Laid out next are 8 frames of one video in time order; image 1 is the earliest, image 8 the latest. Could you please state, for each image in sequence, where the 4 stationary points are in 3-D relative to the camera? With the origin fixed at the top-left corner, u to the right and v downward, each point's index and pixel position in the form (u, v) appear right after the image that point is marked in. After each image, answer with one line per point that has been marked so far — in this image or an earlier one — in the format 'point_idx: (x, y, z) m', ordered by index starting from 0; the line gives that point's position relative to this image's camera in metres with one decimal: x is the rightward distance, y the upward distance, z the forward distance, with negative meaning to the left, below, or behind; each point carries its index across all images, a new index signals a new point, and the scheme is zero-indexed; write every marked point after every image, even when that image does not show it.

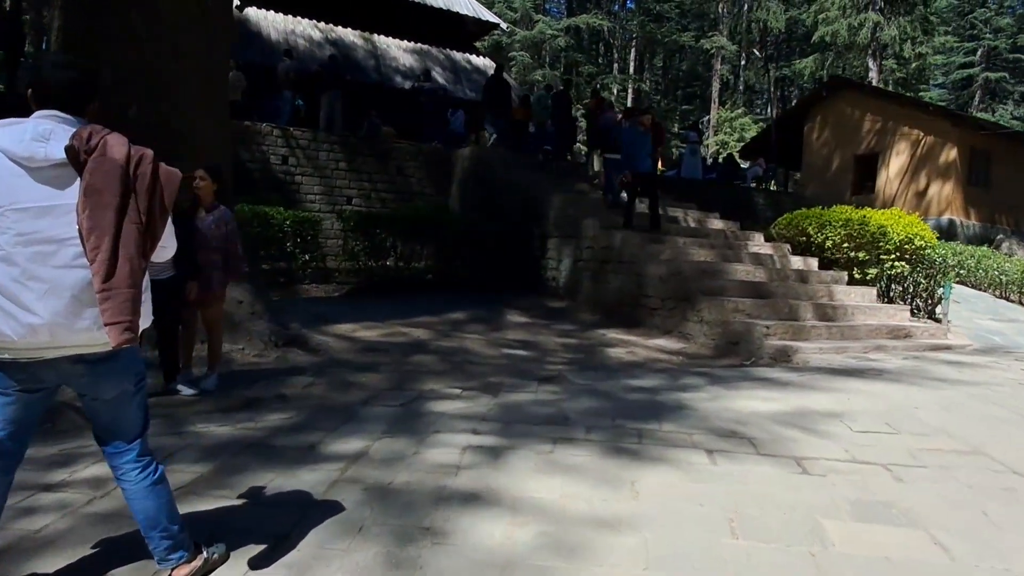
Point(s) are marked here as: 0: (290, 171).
0: (-4.6, +2.4, +15.1) m
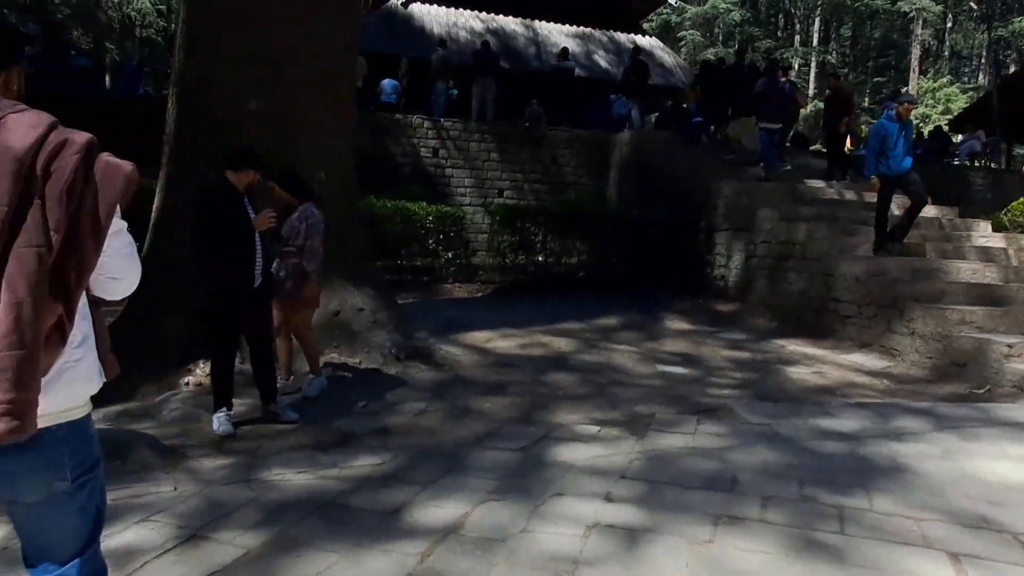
0: (-1.4, +2.5, +14.6) m
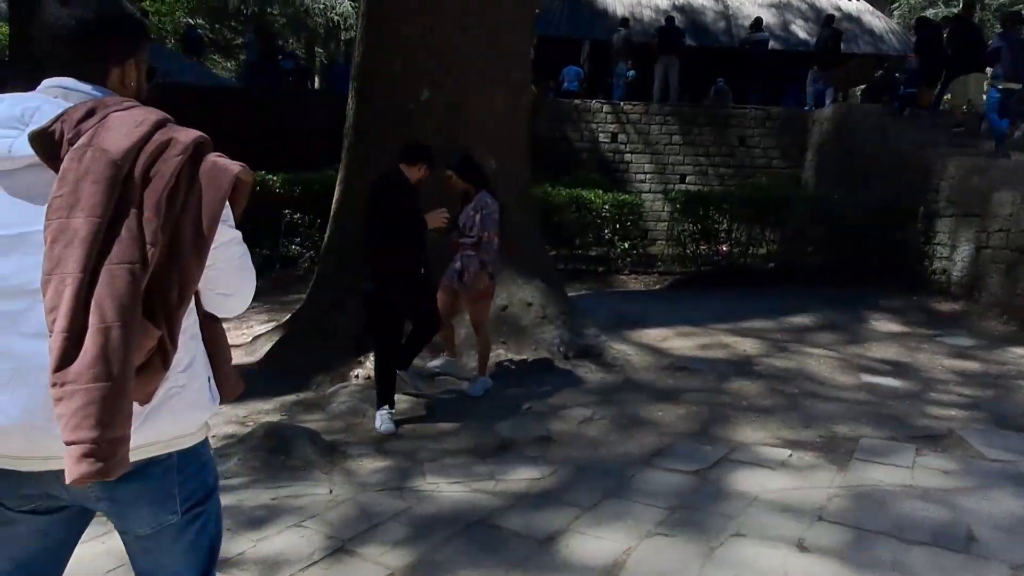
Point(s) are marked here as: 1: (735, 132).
0: (+2.1, +2.7, +14.1) m
1: (+4.3, +3.0, +14.0) m
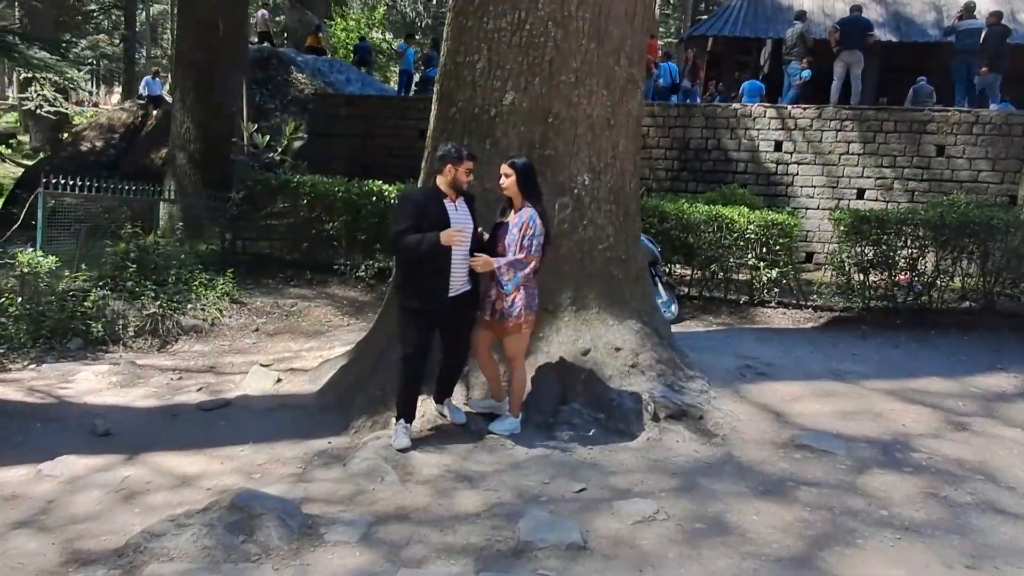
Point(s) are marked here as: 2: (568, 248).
0: (+4.6, +2.2, +12.3) m
1: (+6.7, +2.4, +11.7) m
2: (+0.4, +0.3, +5.4) m
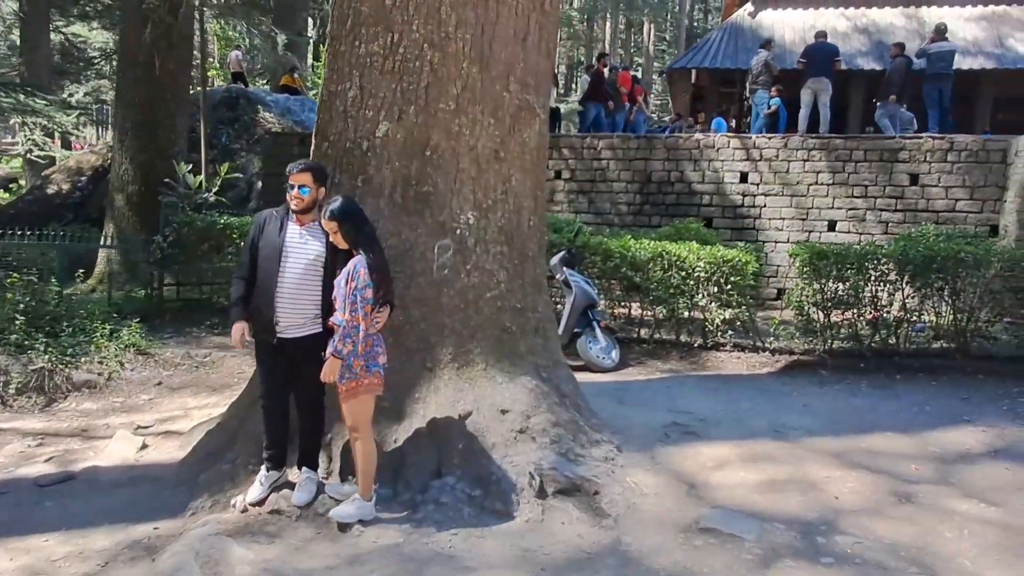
0: (+3.8, +1.5, +11.7) m
1: (+5.9, +1.8, +11.1) m
2: (-0.4, -0.1, +4.7) m
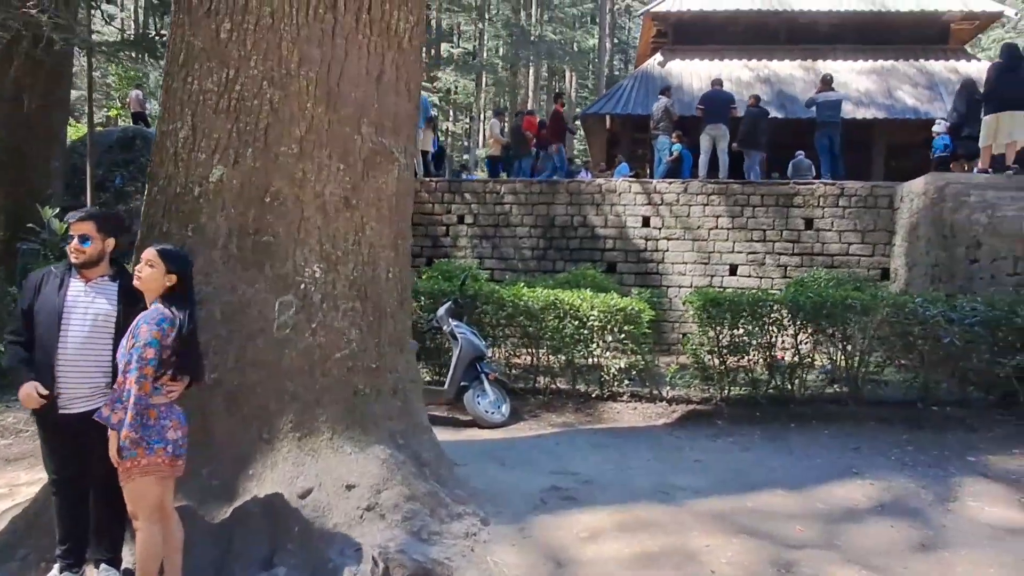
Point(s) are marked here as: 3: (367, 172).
0: (+2.2, +0.8, +11.6) m
1: (+4.4, +1.1, +11.3) m
2: (-1.3, -0.4, +4.2) m
3: (-0.9, +0.7, +4.5) m
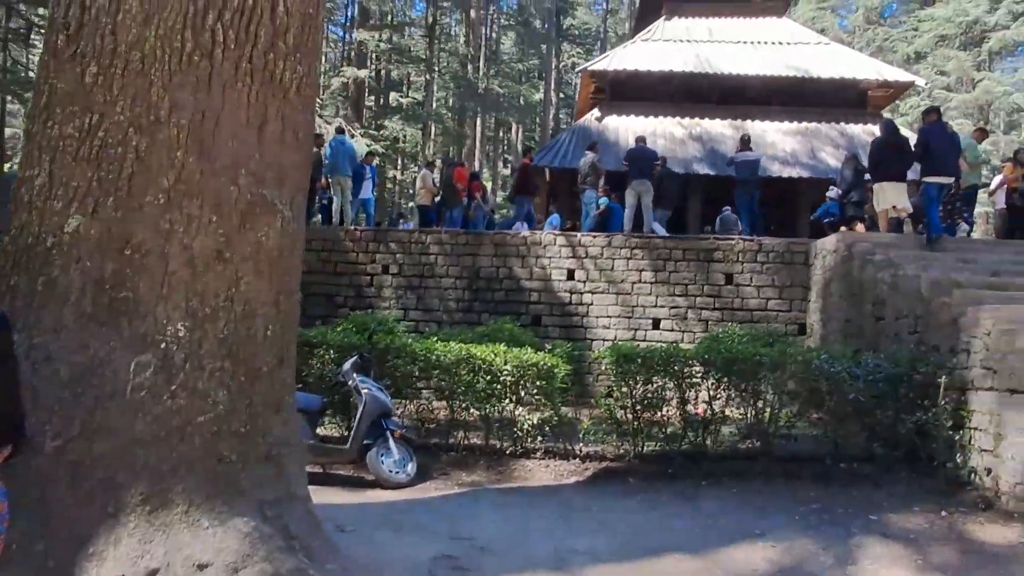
0: (+1.0, 0.0, +11.6) m
1: (+3.2, +0.3, +11.4) m
2: (-2.0, -0.7, +3.9) m
3: (-1.6, +0.4, +4.3) m
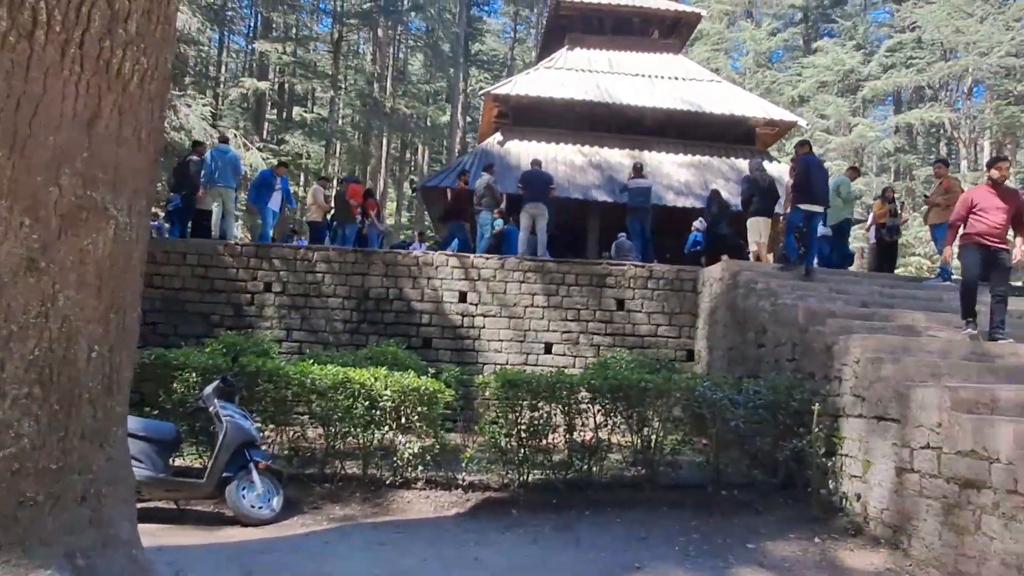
0: (-0.7, -0.4, +11.3) m
1: (+1.5, -0.1, +11.5) m
2: (-2.6, -0.8, +3.3) m
3: (-2.3, +0.3, +3.8) m
